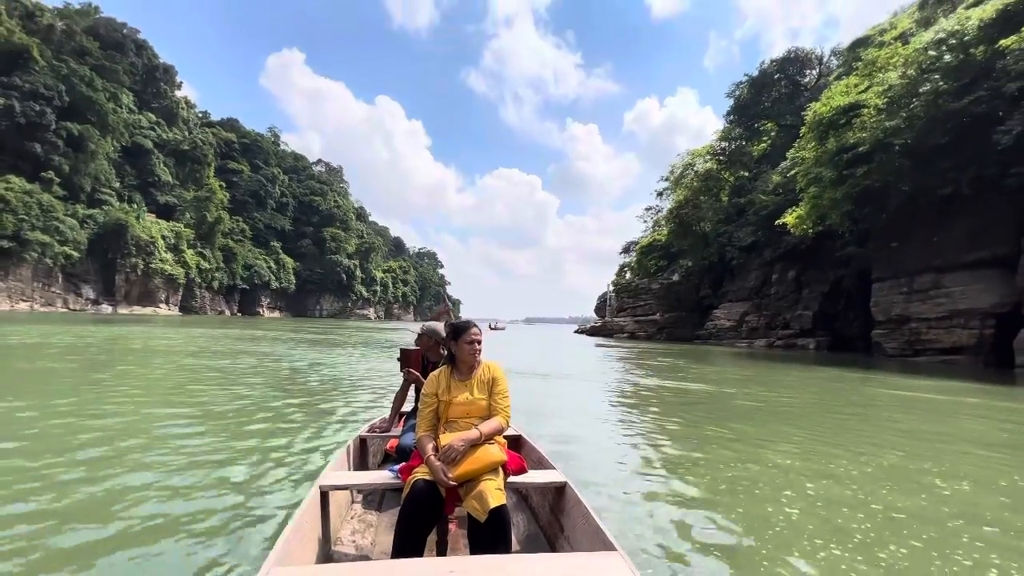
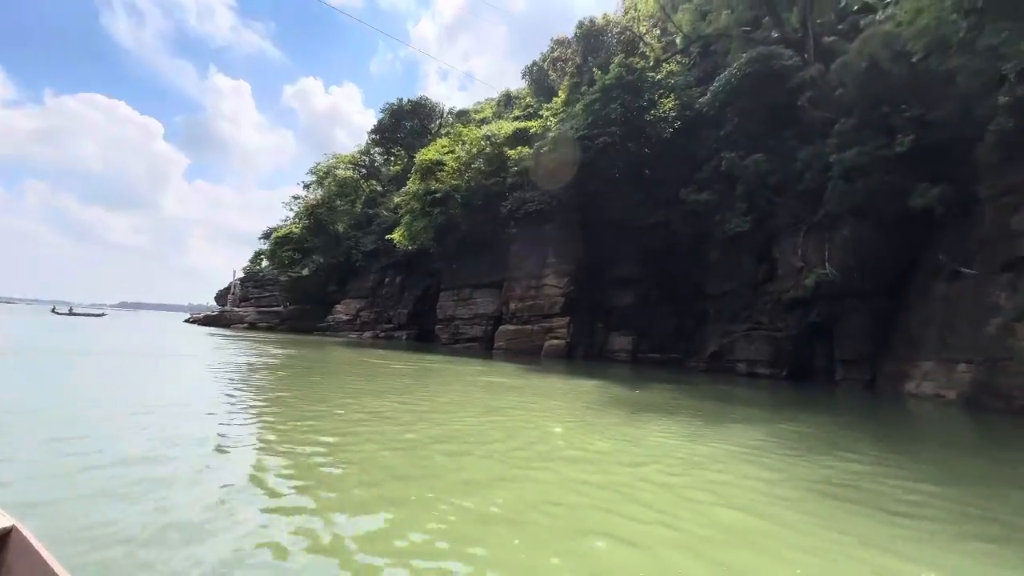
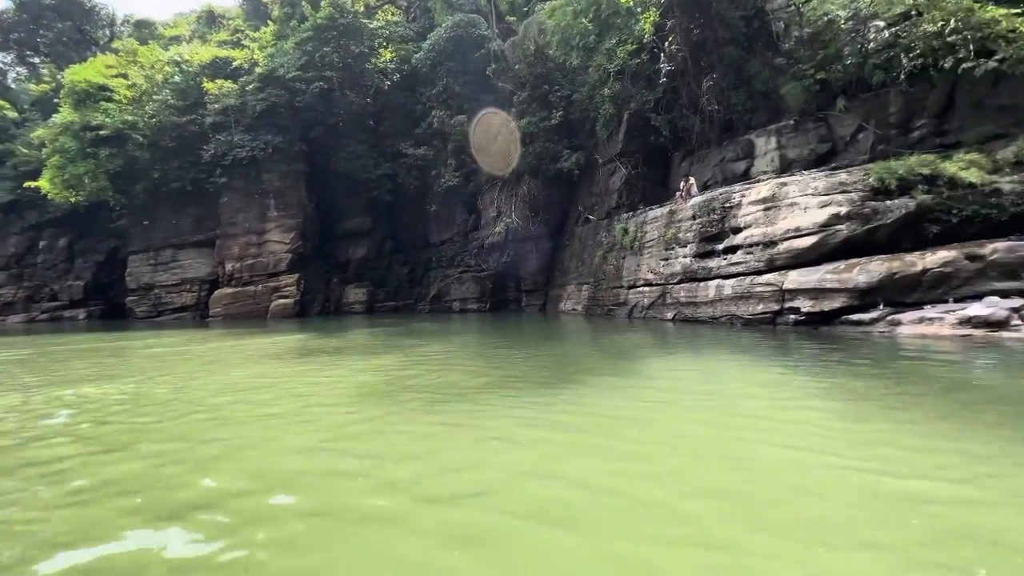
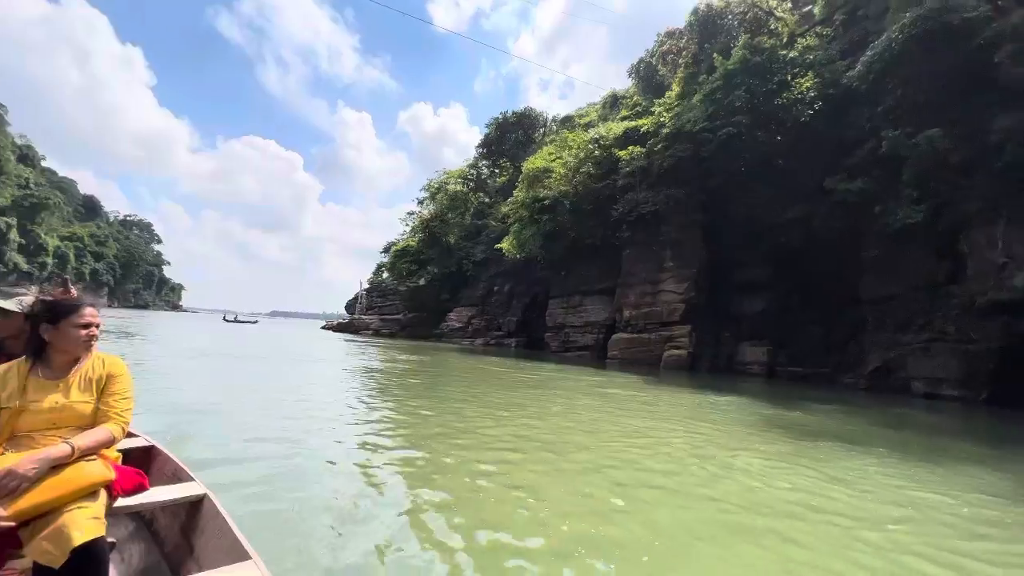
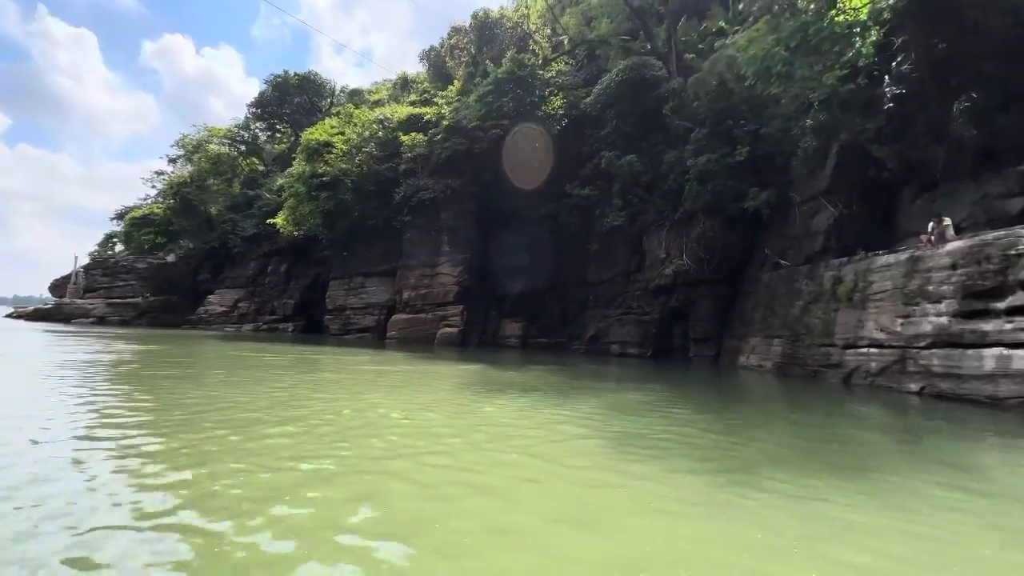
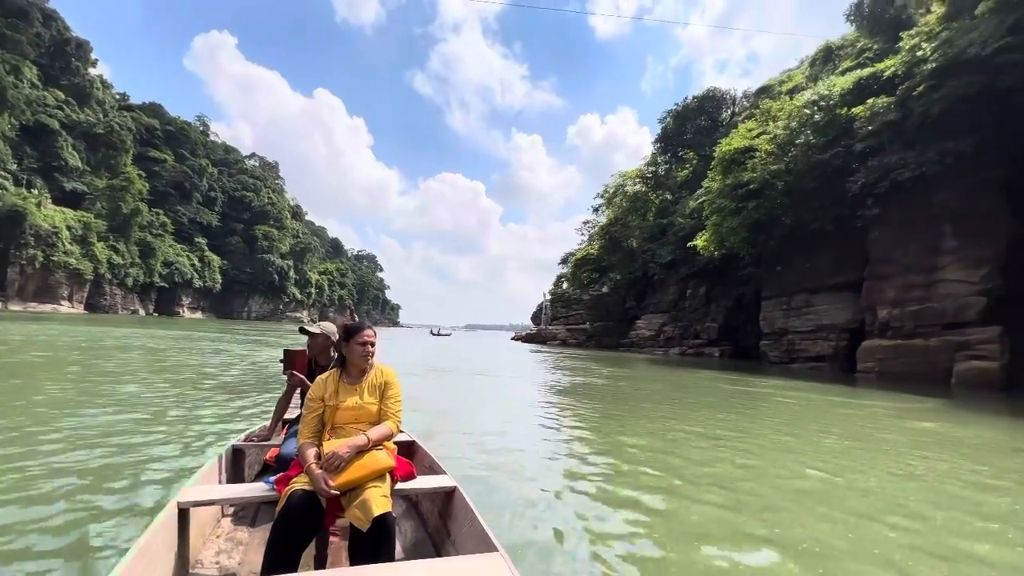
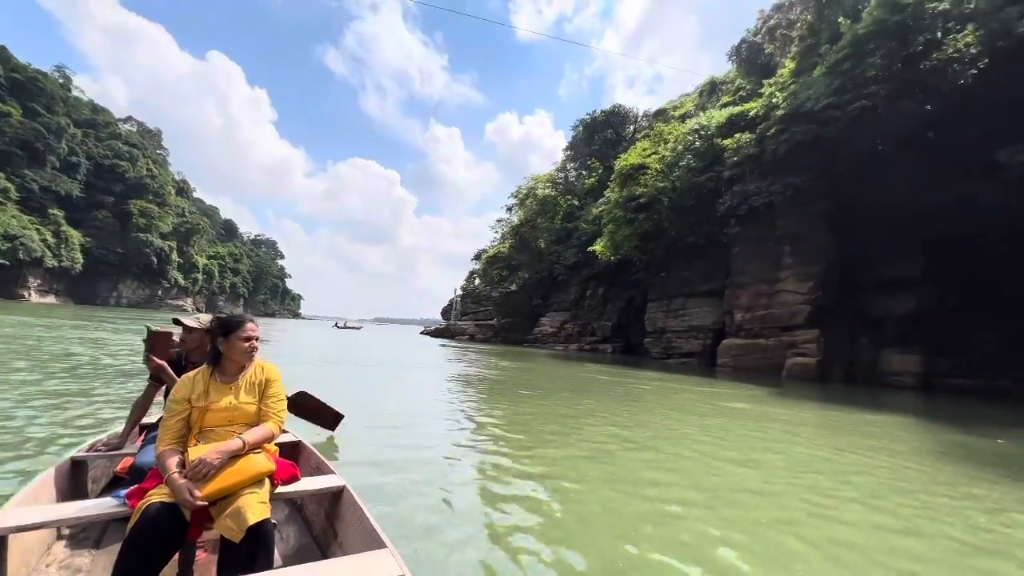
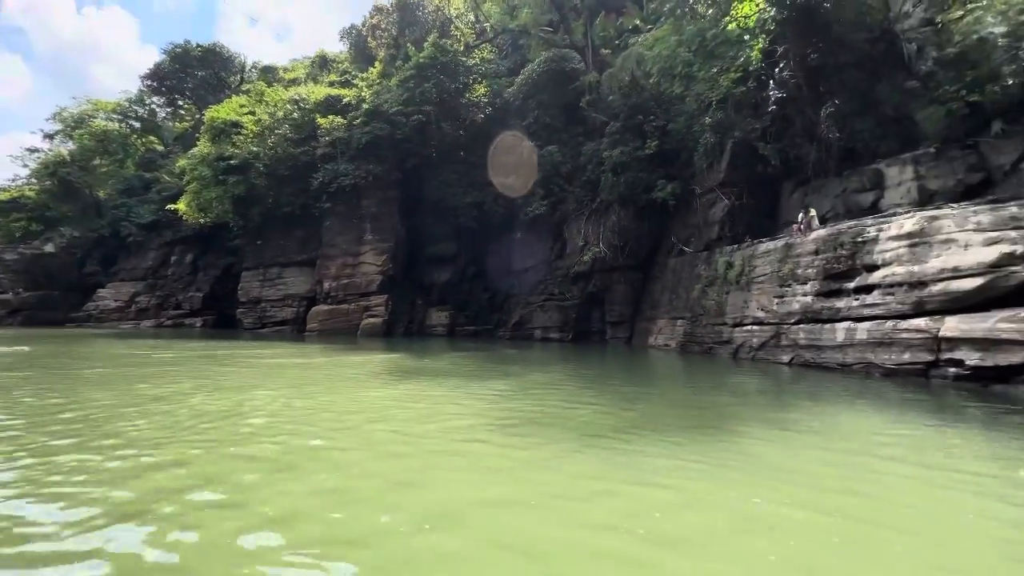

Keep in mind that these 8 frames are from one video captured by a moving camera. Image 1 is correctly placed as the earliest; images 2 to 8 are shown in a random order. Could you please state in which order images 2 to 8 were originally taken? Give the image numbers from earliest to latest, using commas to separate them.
6, 7, 4, 2, 5, 8, 3
